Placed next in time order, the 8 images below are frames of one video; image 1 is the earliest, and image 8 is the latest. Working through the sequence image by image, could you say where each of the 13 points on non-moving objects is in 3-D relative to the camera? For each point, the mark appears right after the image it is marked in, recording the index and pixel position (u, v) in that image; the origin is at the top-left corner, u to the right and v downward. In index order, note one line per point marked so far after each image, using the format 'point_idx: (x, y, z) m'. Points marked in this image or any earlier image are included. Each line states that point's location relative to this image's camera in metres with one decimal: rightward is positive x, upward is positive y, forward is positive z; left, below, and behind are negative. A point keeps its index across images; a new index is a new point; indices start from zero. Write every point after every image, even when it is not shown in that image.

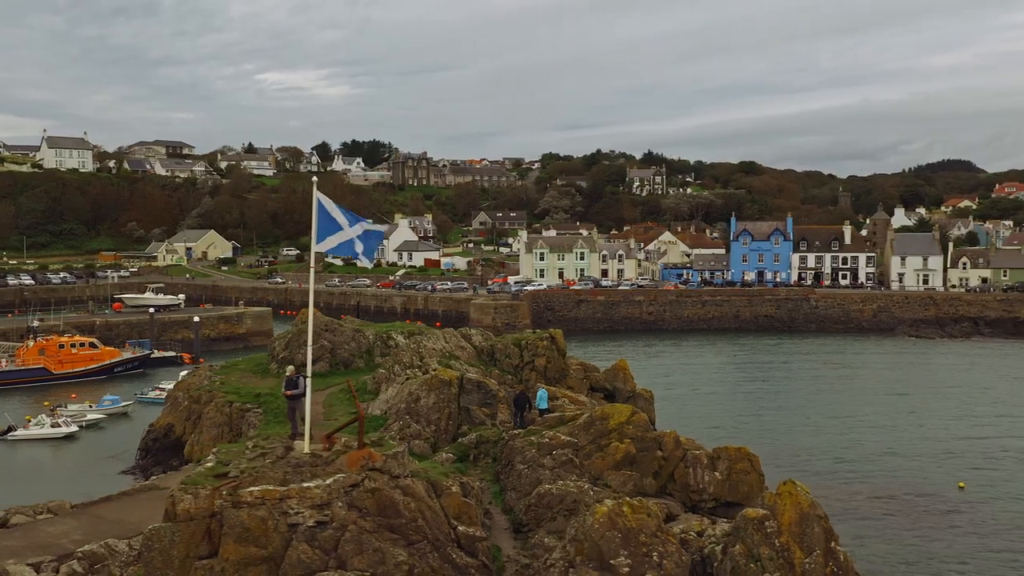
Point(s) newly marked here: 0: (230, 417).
0: (-6.9, -3.0, +20.4) m
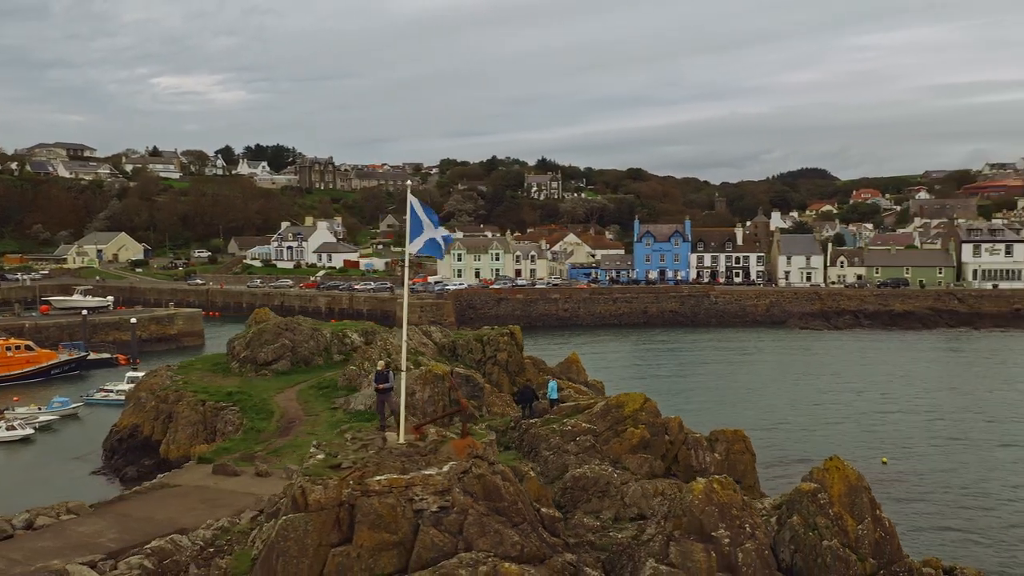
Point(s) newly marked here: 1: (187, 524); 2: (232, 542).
0: (-7.4, -3.0, +19.9) m
1: (-5.2, -3.8, +13.2) m
2: (-4.0, -3.6, +11.4) m
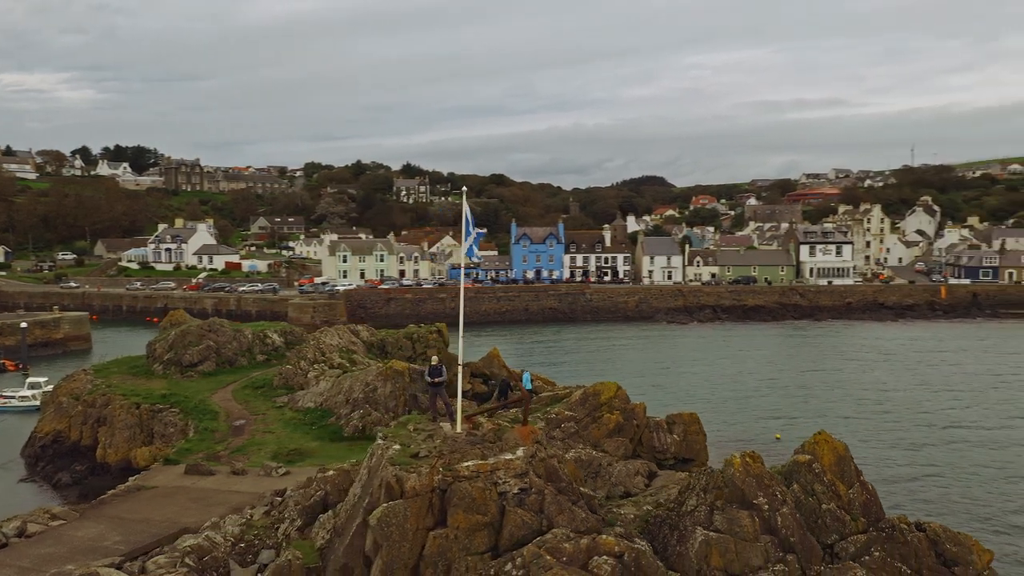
0: (-8.6, -3.0, +19.0) m
1: (-5.1, -3.7, +13.0) m
2: (-3.5, -3.5, +11.5) m
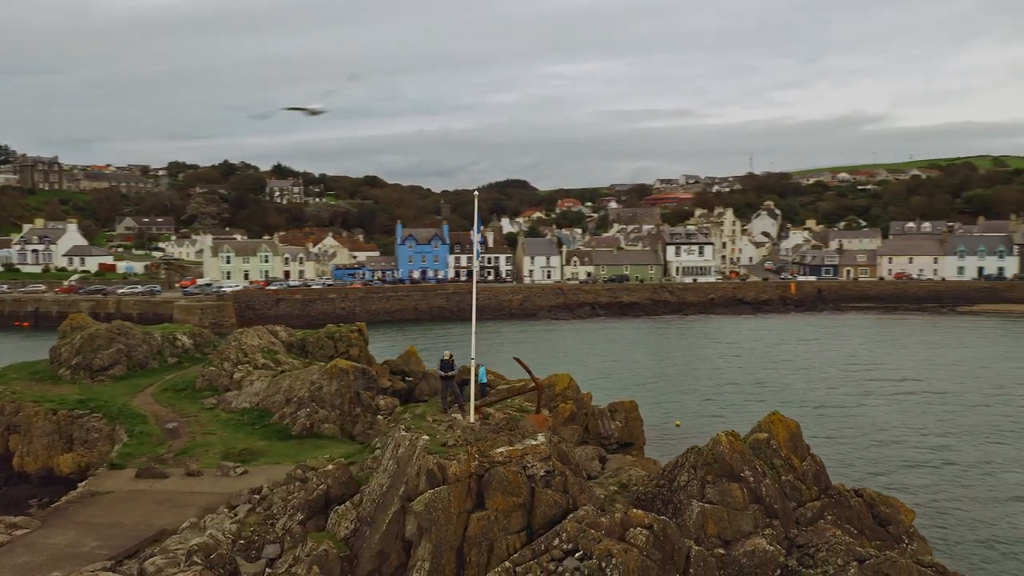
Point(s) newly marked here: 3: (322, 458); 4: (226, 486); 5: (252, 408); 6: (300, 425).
0: (-9.9, -3.0, +18.0) m
1: (-5.3, -3.6, +12.7) m
2: (-3.5, -3.4, +11.5) m
3: (-3.2, -3.0, +14.2) m
4: (-5.0, -3.5, +14.5) m
5: (-5.9, -2.7, +18.7) m
6: (-4.4, -2.9, +17.2) m
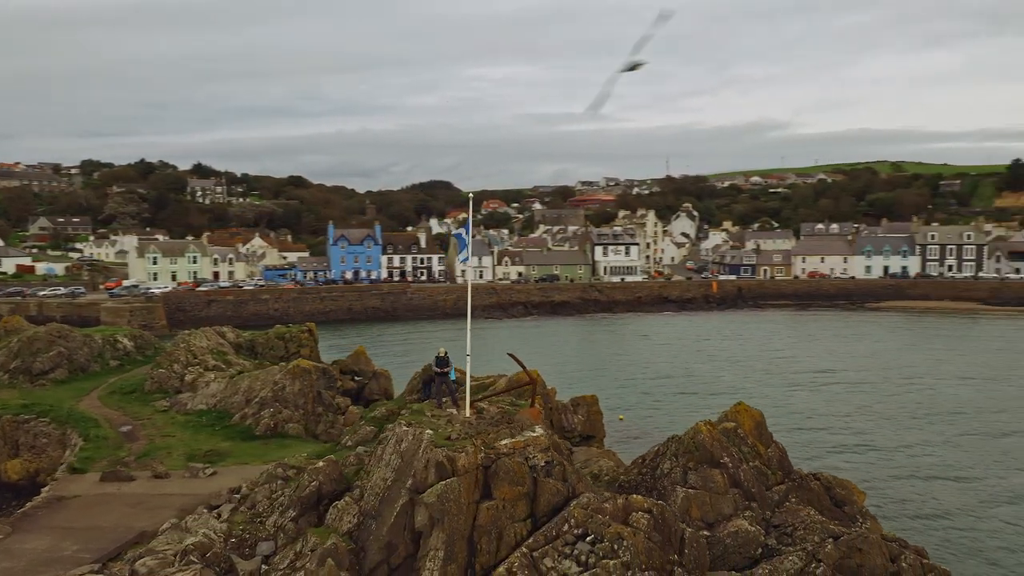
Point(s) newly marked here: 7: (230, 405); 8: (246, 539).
0: (-10.7, -3.0, +17.3) m
1: (-5.6, -3.6, +12.5) m
2: (-3.6, -3.4, +11.4) m
3: (-3.6, -2.9, +14.2) m
4: (-5.5, -3.5, +14.3) m
5: (-6.8, -2.7, +18.4) m
6: (-5.1, -2.9, +17.1) m
7: (-6.3, -2.6, +18.3) m
8: (-3.7, -3.4, +11.3) m
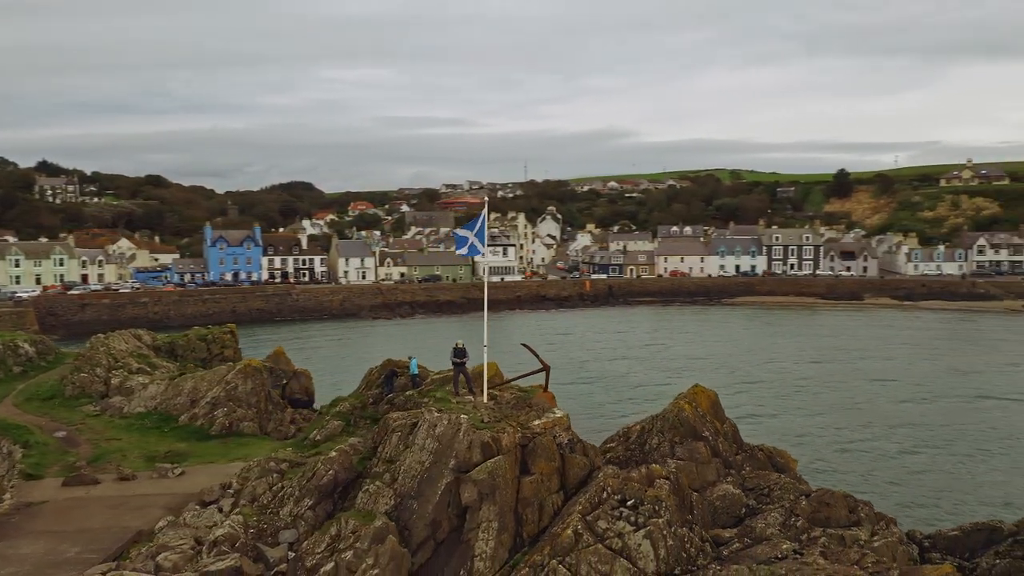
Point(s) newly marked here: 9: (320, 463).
0: (-11.5, -3.0, +16.0) m
1: (-5.6, -3.5, +12.2) m
2: (-3.4, -3.3, +11.6) m
3: (-4.0, -2.8, +14.3) m
4: (-5.8, -3.4, +14.0) m
5: (-7.9, -2.7, +17.8) m
6: (-5.9, -2.8, +16.8) m
7: (-7.3, -2.6, +17.8) m
8: (-3.4, -3.3, +11.4) m
9: (-2.9, -2.6, +12.1) m
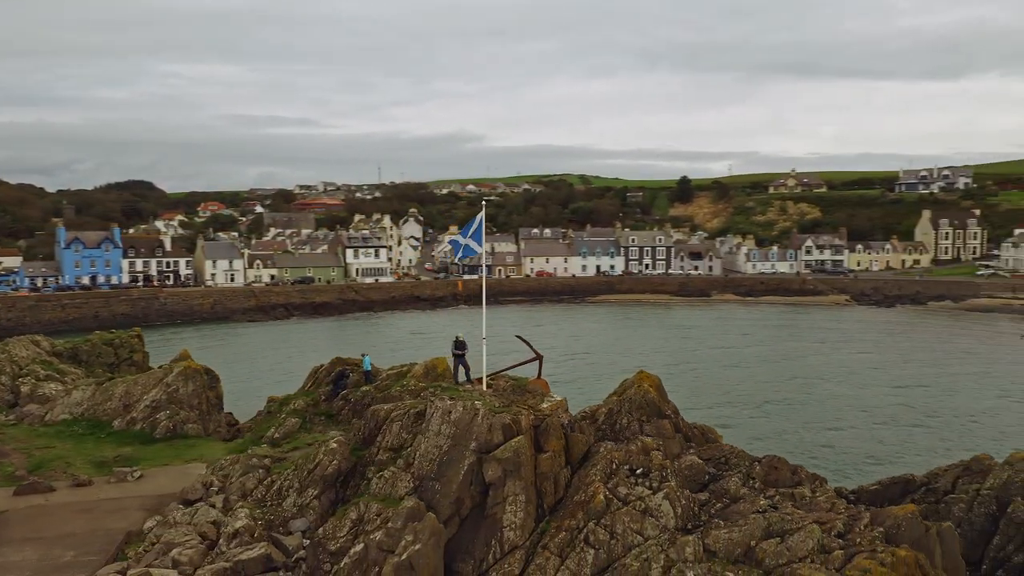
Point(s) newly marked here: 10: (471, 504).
0: (-12.1, -3.0, +14.4) m
1: (-5.6, -3.5, +11.9) m
2: (-3.4, -3.2, +11.6) m
3: (-4.4, -2.7, +14.2) m
4: (-6.2, -3.3, +13.6) m
5: (-9.0, -2.7, +16.9) m
6: (-6.9, -2.8, +16.3) m
7: (-8.4, -2.5, +17.0) m
8: (-3.4, -3.2, +11.5) m
9: (-2.9, -2.5, +12.3) m
10: (-0.5, -2.8, +10.7) m
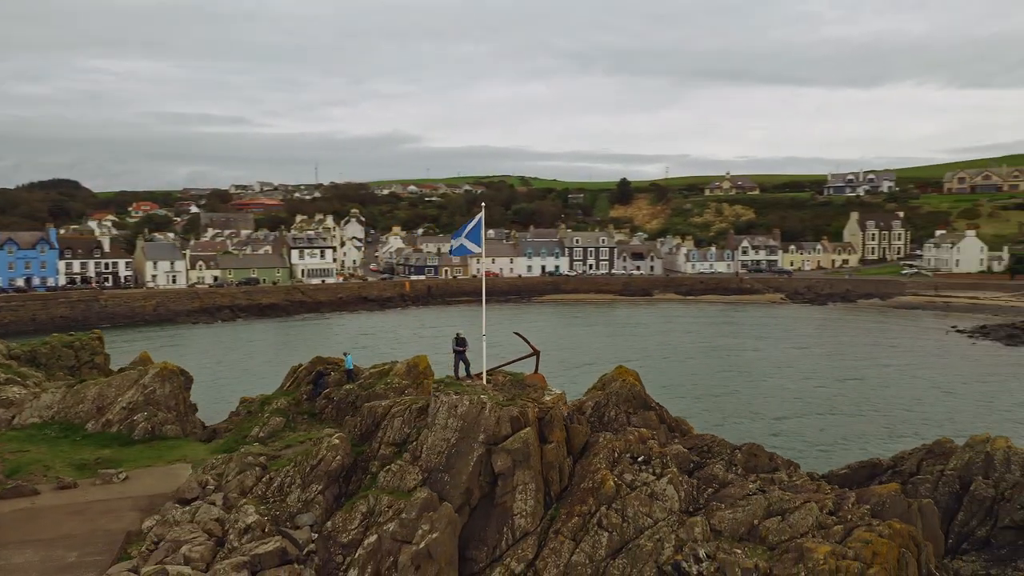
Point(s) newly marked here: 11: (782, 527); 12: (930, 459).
0: (-12.3, -3.0, +13.7) m
1: (-5.6, -3.4, +11.7) m
2: (-3.4, -3.1, +11.7) m
3: (-4.6, -2.7, +14.1) m
4: (-6.3, -3.3, +13.4) m
5: (-9.3, -2.7, +16.5) m
6: (-7.2, -2.7, +16.1) m
7: (-8.8, -2.5, +16.6) m
8: (-3.3, -3.2, +11.5) m
9: (-3.0, -2.4, +12.4) m
10: (-0.4, -2.7, +11.0) m
11: (+3.3, -3.0, +10.2) m
12: (+7.4, -3.0, +14.5) m
